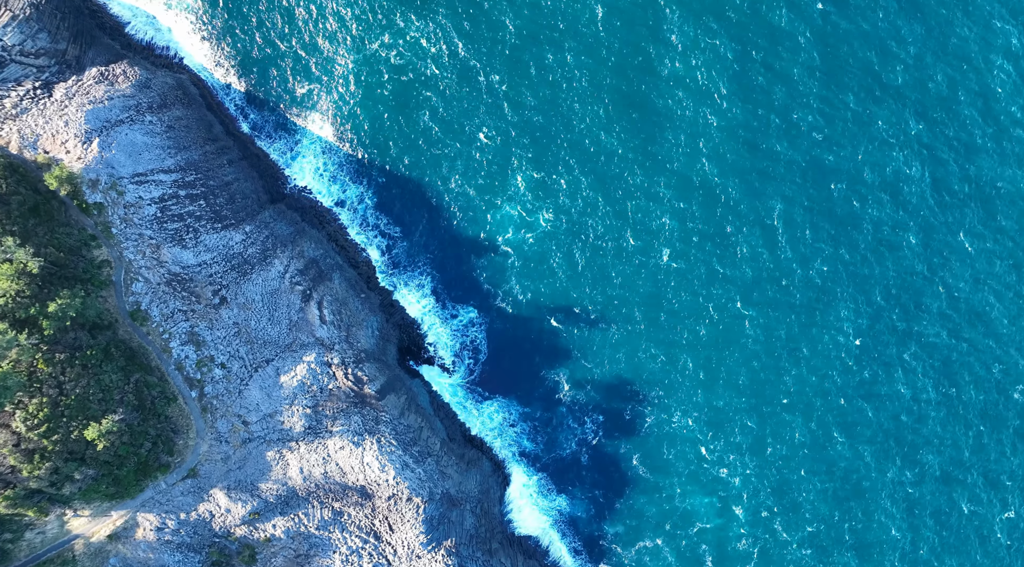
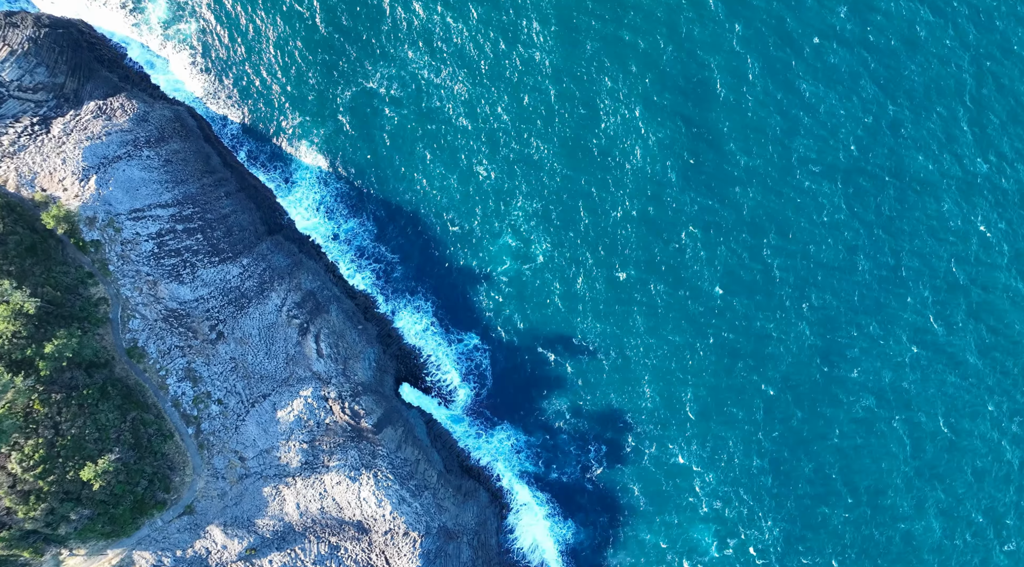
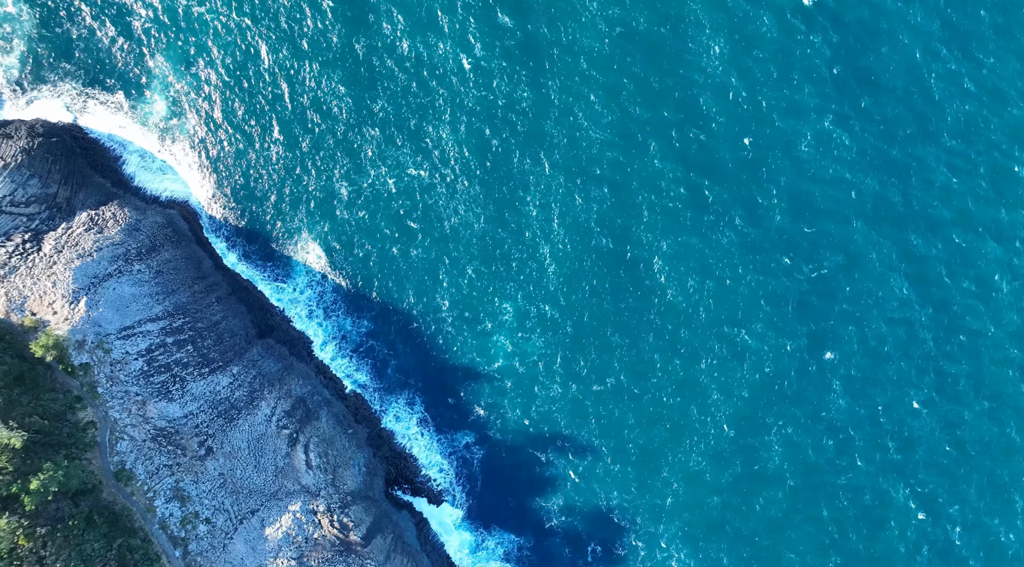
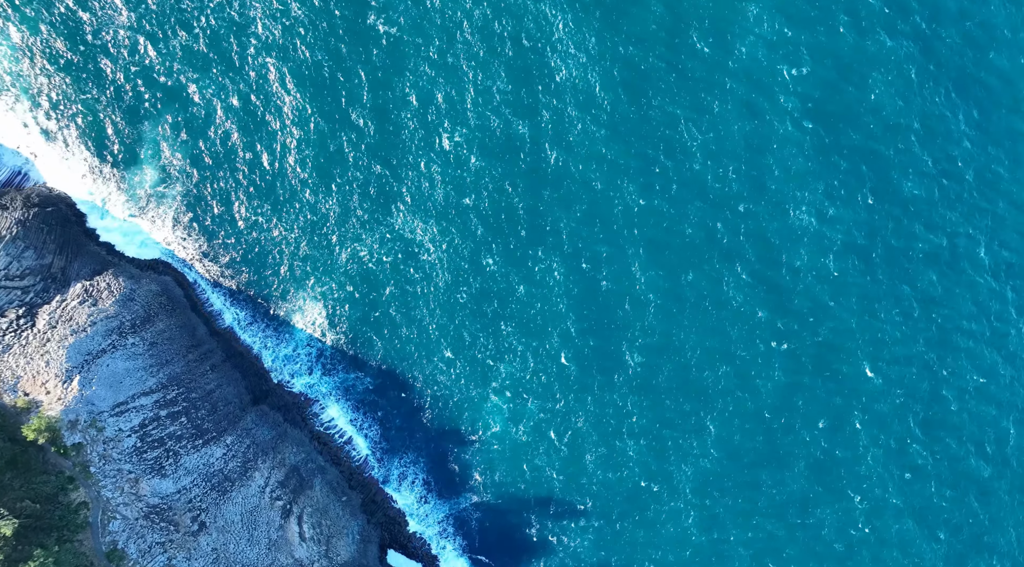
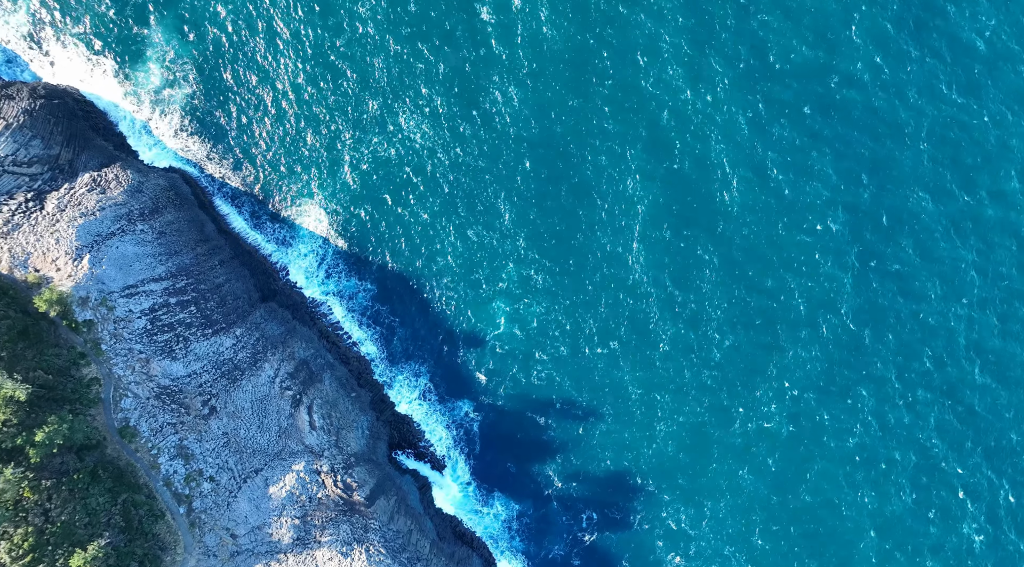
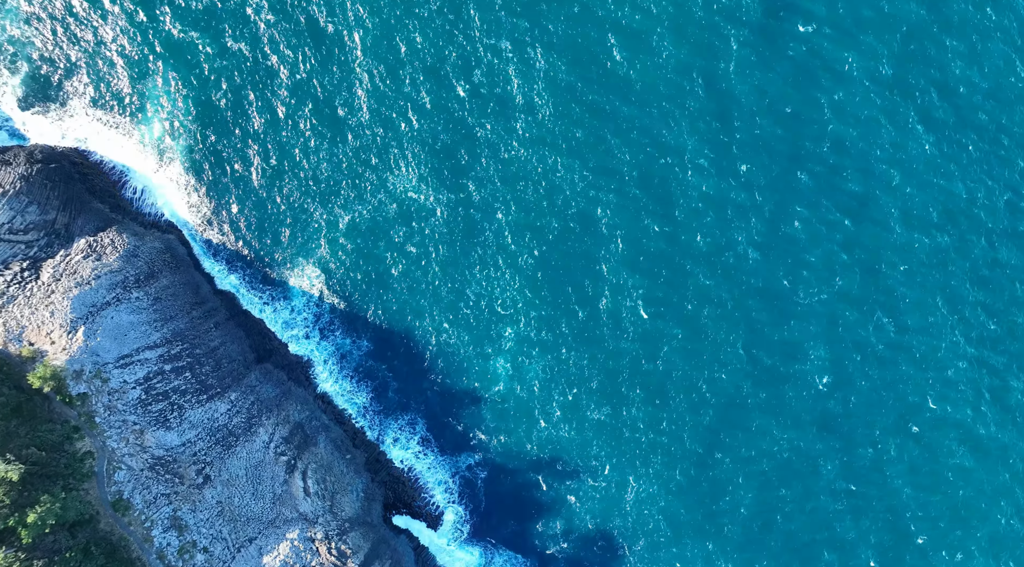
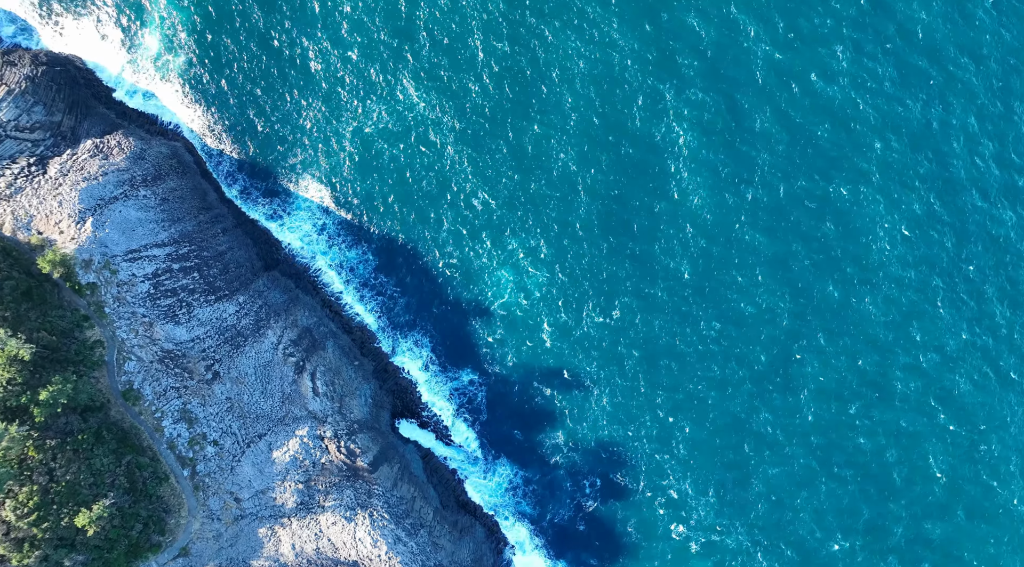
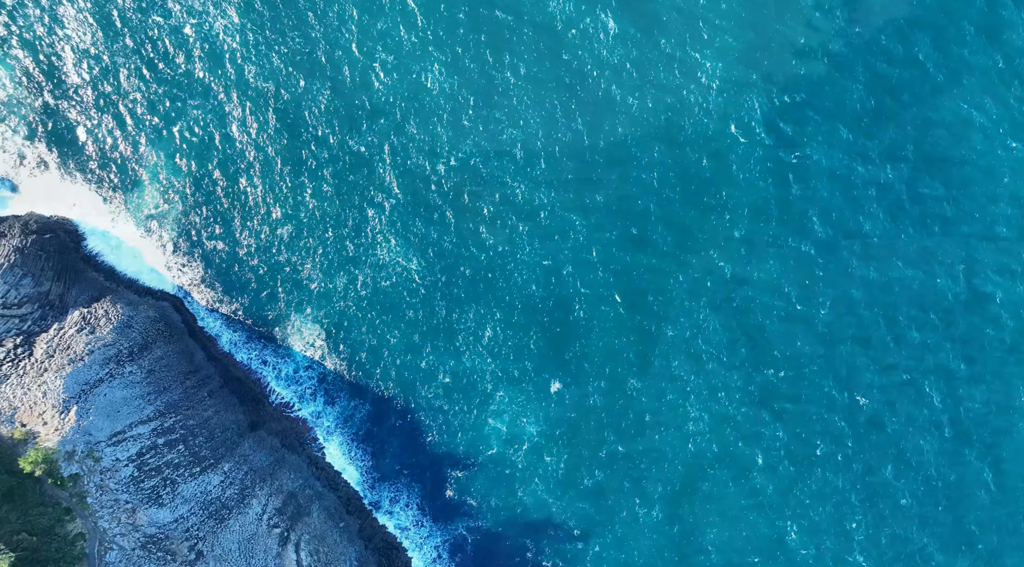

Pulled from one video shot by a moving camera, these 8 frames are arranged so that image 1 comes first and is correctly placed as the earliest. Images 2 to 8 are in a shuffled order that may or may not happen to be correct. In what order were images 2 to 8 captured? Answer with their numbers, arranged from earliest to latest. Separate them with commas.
2, 7, 5, 3, 6, 4, 8
